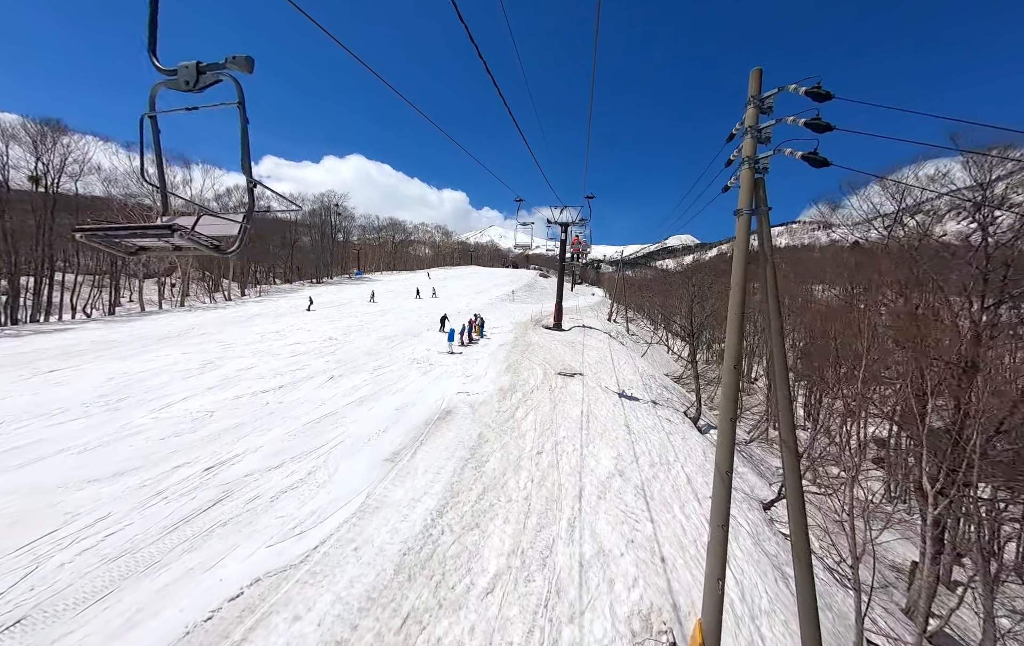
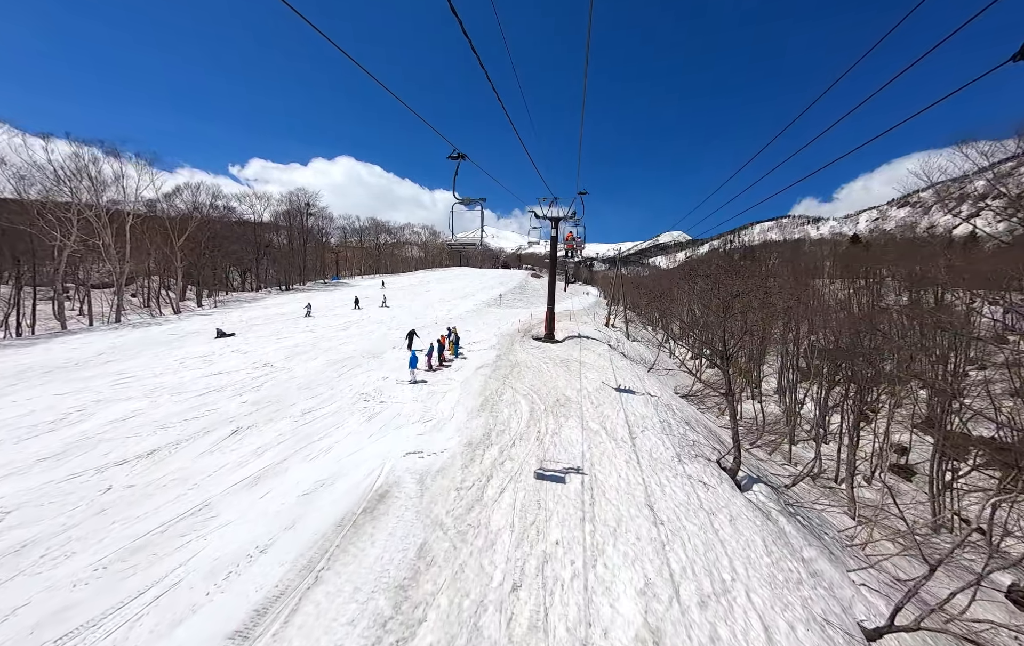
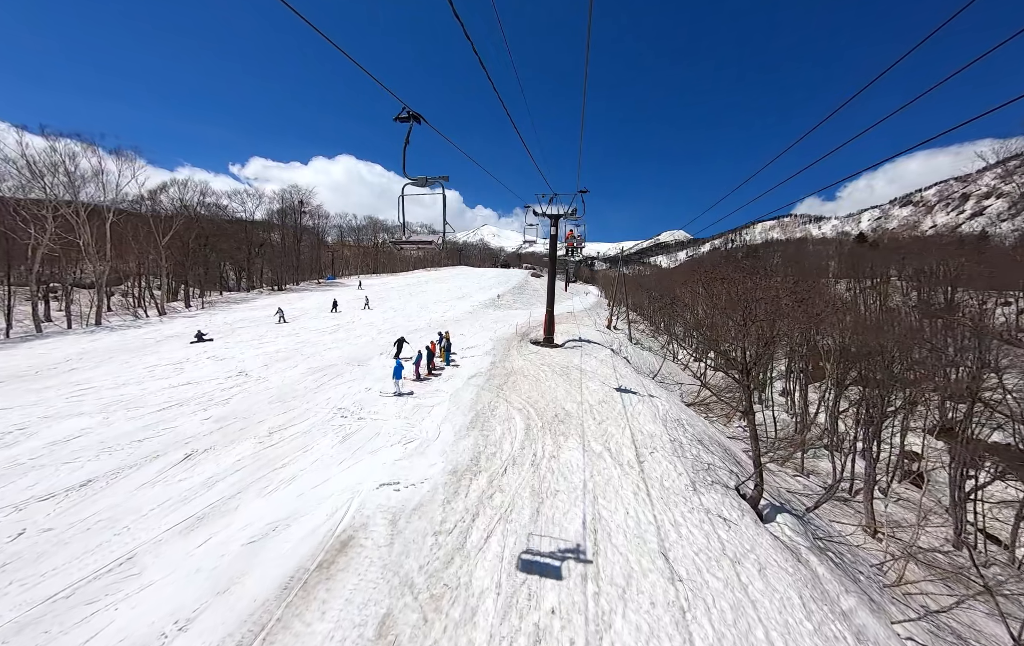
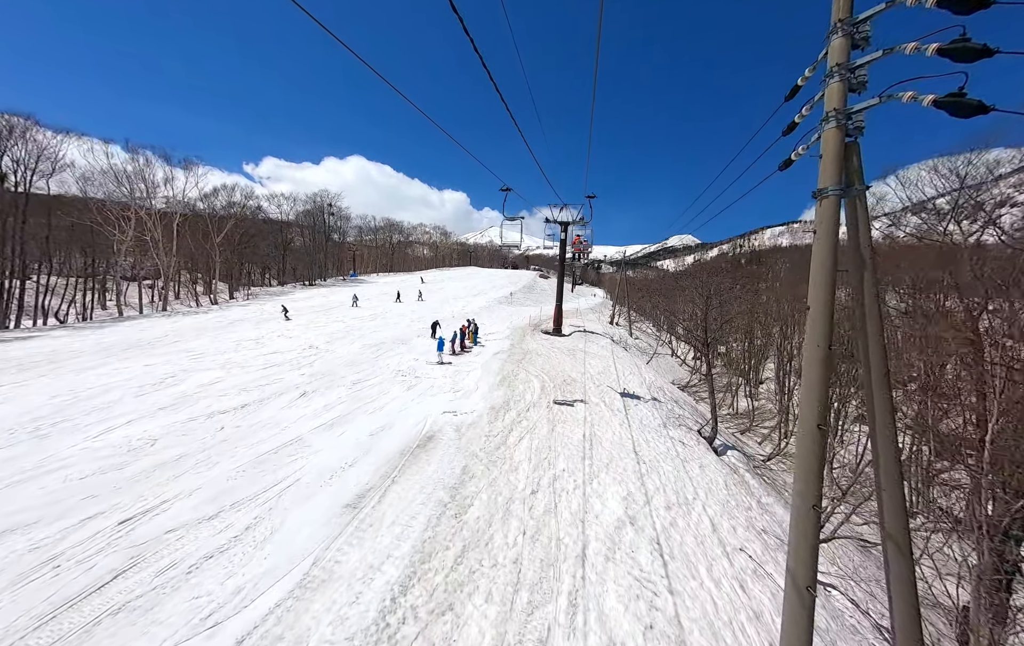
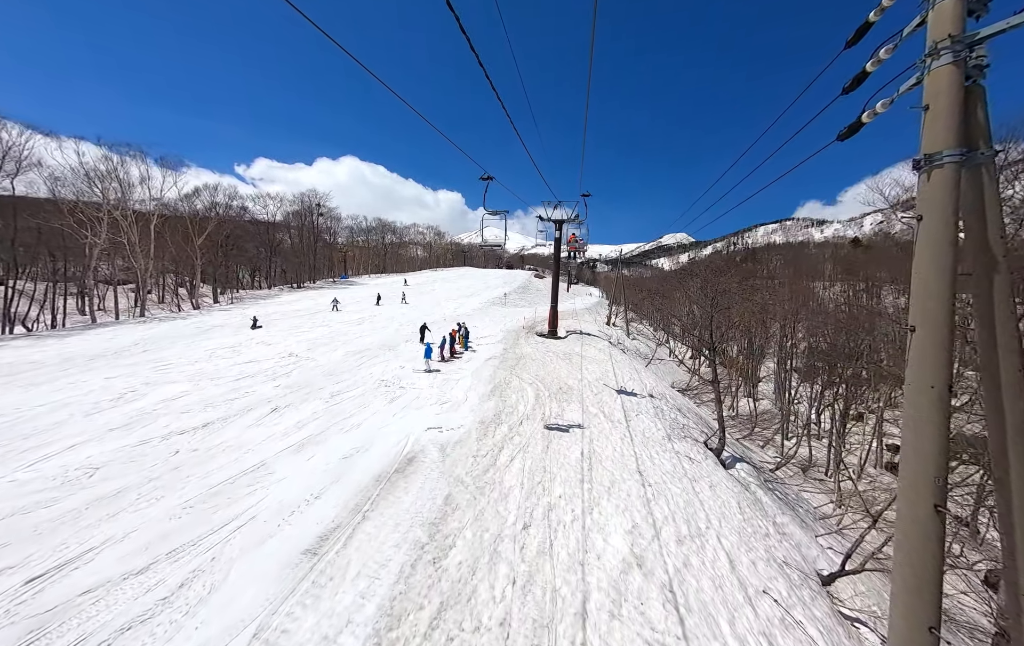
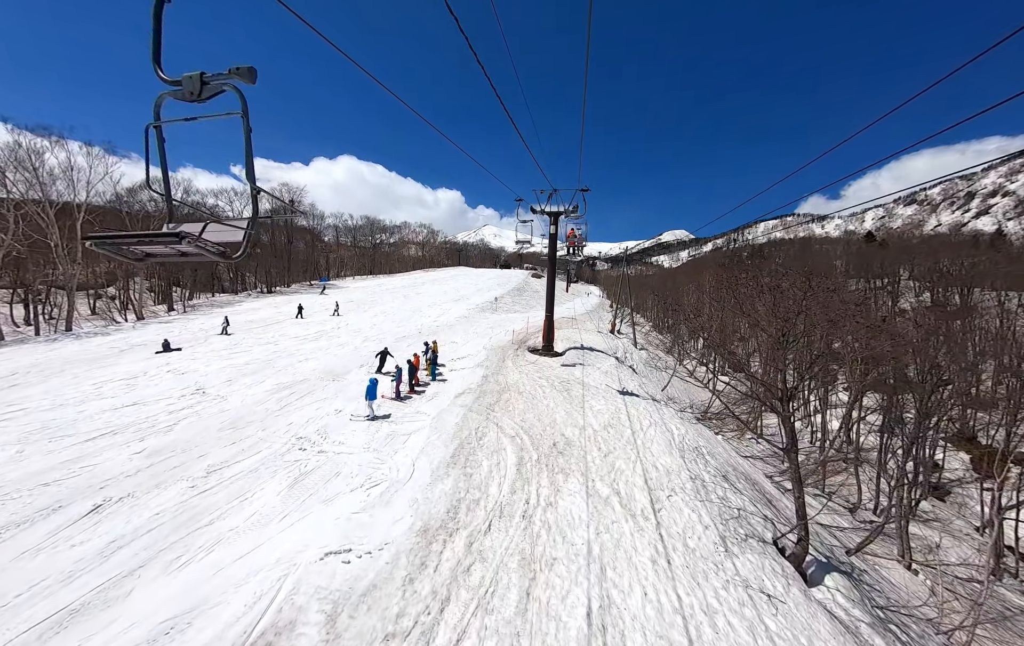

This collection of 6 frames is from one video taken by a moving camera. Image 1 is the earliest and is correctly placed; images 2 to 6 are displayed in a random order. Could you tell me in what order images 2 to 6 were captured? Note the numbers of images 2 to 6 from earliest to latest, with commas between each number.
4, 5, 2, 3, 6
